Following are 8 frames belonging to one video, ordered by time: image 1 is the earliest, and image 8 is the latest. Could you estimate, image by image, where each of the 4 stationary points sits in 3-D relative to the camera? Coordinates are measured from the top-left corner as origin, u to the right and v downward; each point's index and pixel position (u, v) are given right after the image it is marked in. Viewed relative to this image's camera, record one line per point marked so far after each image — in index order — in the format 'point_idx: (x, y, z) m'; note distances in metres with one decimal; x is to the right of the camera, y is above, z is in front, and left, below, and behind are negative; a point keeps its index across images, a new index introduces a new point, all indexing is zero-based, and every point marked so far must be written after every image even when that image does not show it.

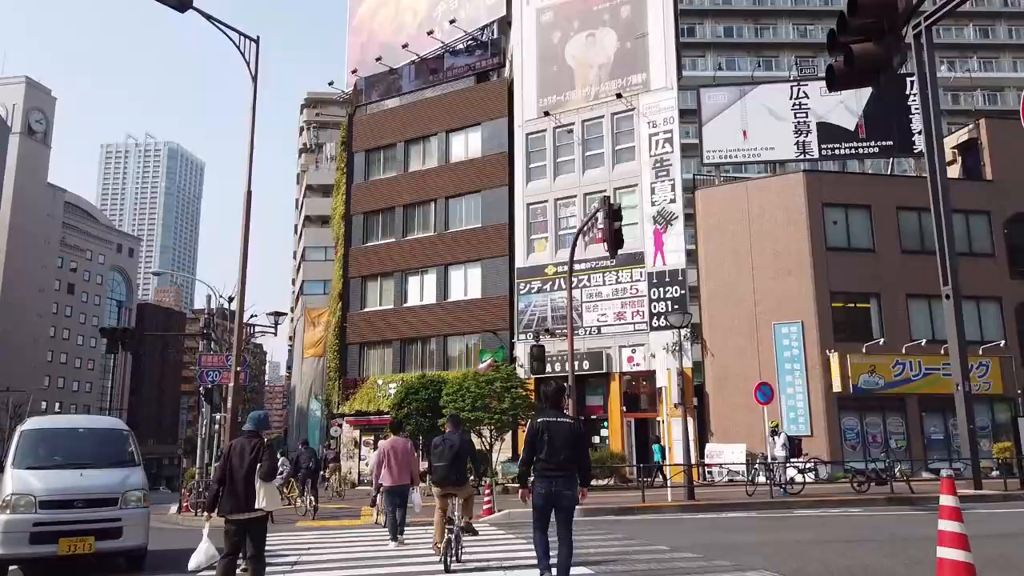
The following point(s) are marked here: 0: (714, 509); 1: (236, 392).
0: (+4.5, -4.9, +16.8) m
1: (-6.7, -2.5, +18.4) m
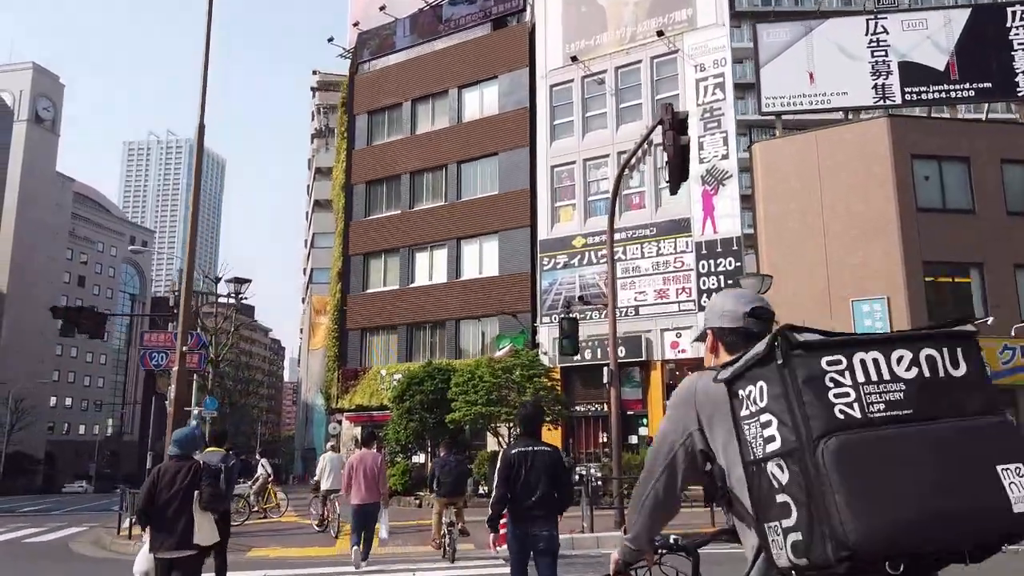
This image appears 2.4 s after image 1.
0: (+4.9, -4.1, +12.5) m
1: (-6.2, -1.7, +14.3) m
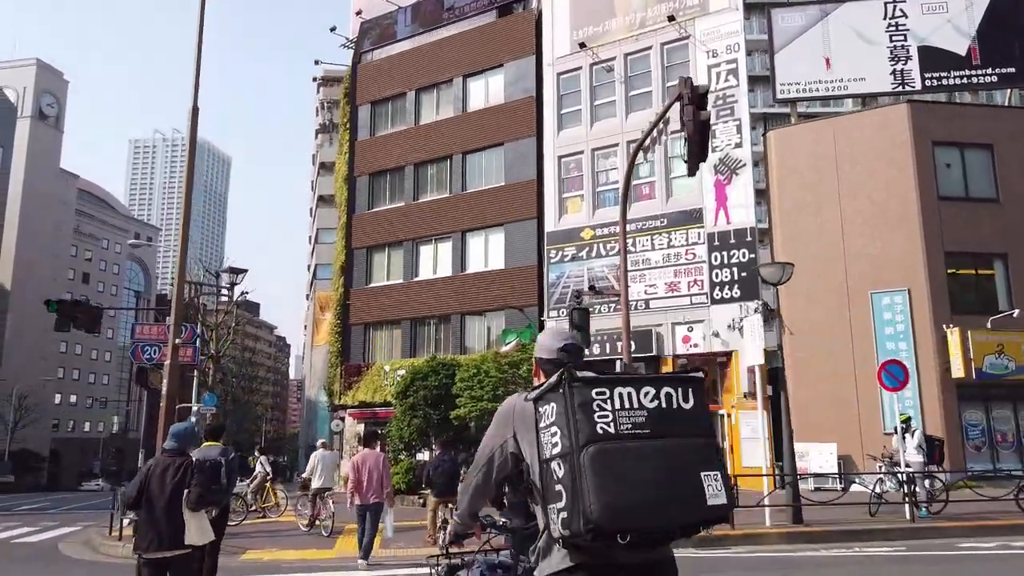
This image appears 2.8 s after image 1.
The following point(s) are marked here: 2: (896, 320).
0: (+5.1, -3.9, +11.8) m
1: (-6.1, -1.5, +13.7) m
2: (+10.0, -0.8, +19.9) m
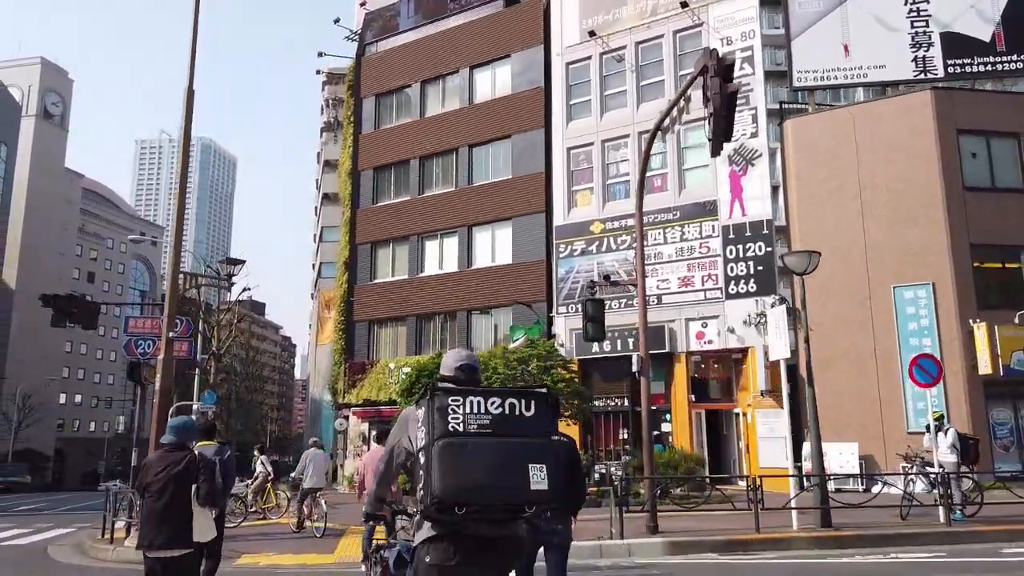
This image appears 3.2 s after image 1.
0: (+5.2, -3.7, +11.1) m
1: (-5.9, -1.4, +13.1) m
2: (+10.3, -0.7, +19.1) m
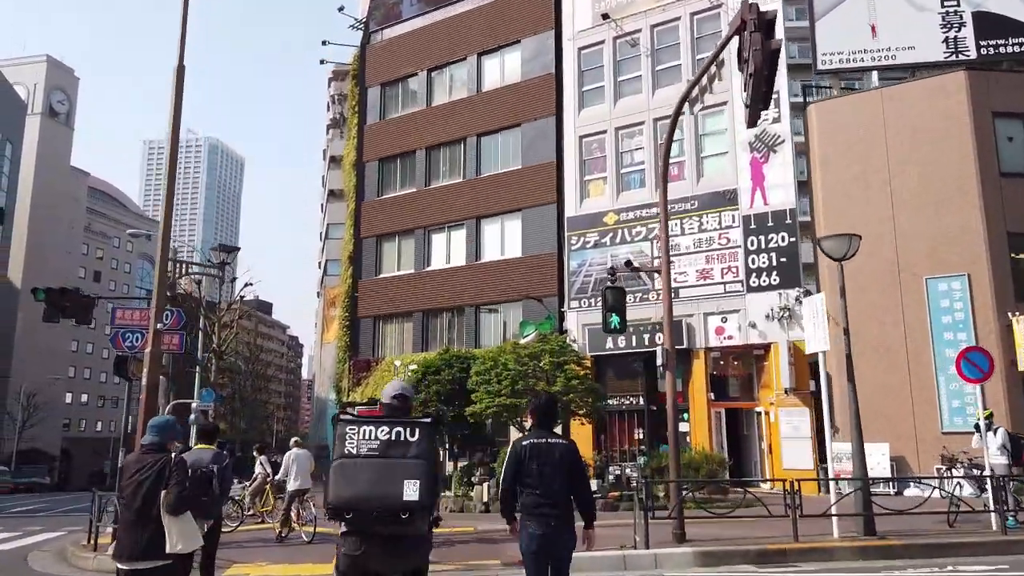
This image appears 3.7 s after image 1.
0: (+5.4, -3.5, +10.1) m
1: (-5.7, -1.2, +12.2) m
2: (+10.5, -0.5, +18.1) m
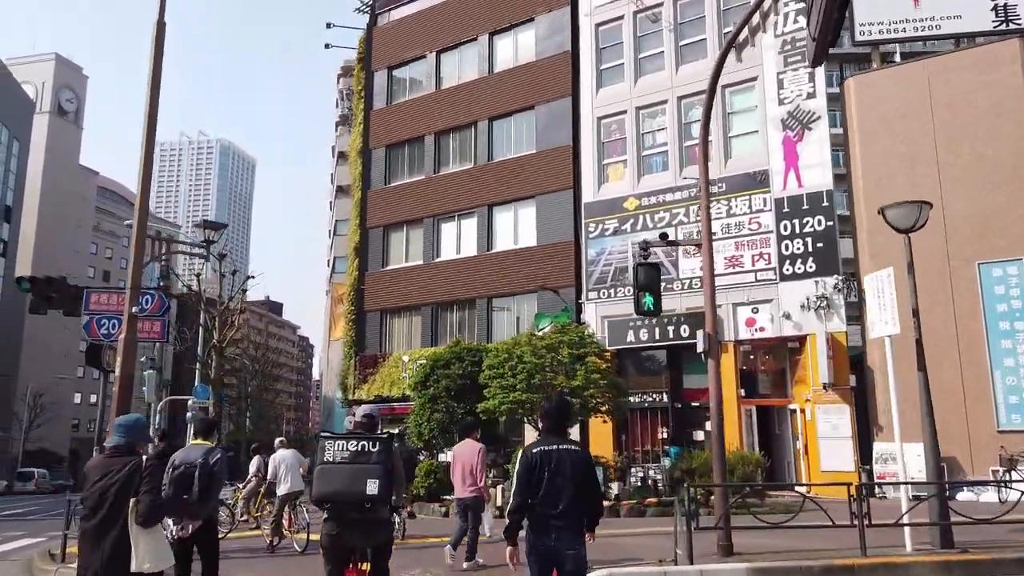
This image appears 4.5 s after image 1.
0: (+5.7, -3.2, +8.6) m
1: (-5.5, -0.9, +10.9) m
2: (+10.9, -0.1, +16.5) m
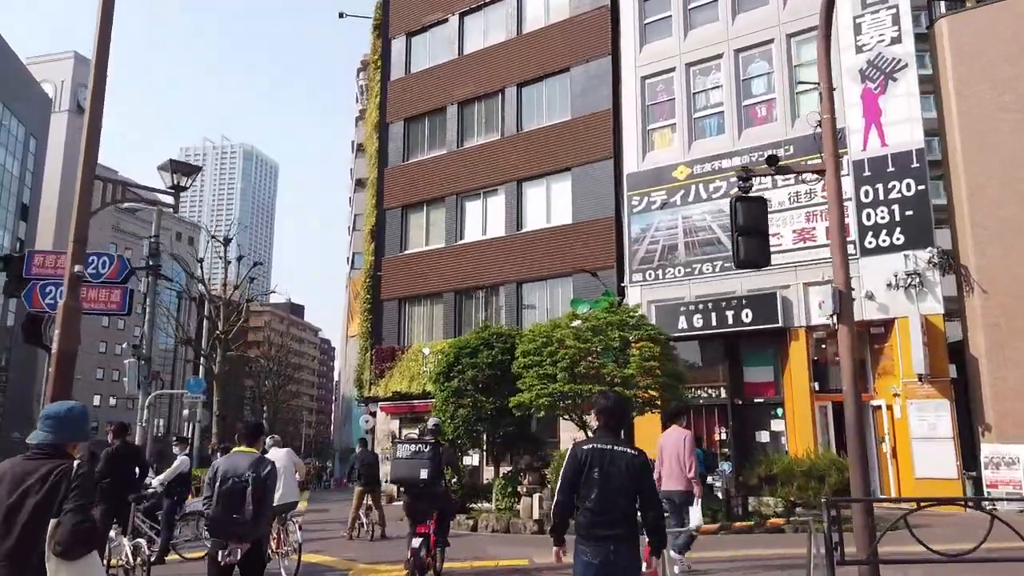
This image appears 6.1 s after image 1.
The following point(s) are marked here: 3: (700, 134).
0: (+6.2, -2.6, +5.9) m
1: (-4.9, -0.3, +8.4) m
2: (+11.6, +0.4, +13.7) m
3: (+4.8, +4.0, +19.4) m
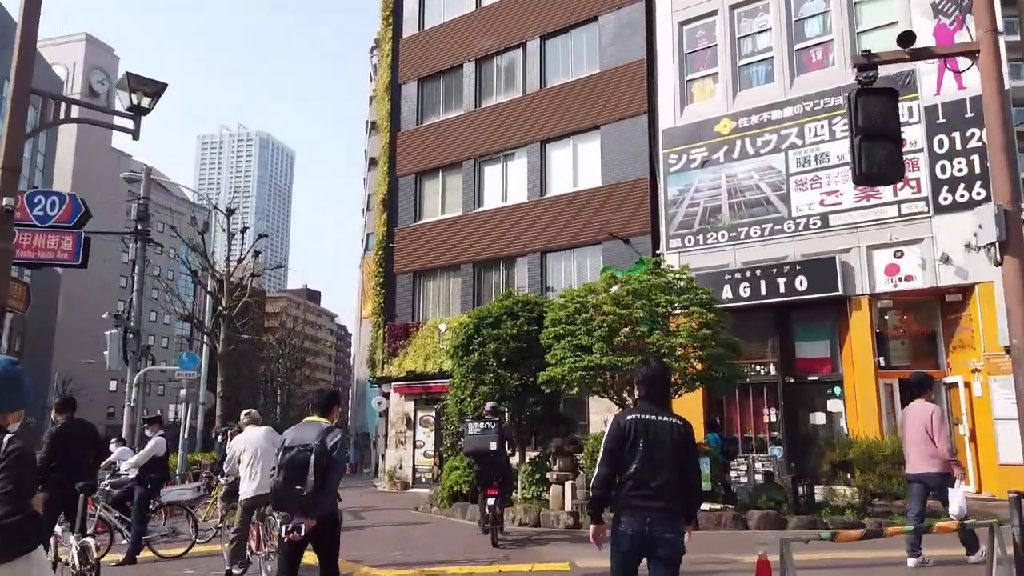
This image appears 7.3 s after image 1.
0: (+6.4, -2.1, +4.0) m
1: (-4.6, +0.2, +6.8) m
2: (+12.0, +1.1, +11.6) m
3: (+5.4, +4.7, +17.5) m
